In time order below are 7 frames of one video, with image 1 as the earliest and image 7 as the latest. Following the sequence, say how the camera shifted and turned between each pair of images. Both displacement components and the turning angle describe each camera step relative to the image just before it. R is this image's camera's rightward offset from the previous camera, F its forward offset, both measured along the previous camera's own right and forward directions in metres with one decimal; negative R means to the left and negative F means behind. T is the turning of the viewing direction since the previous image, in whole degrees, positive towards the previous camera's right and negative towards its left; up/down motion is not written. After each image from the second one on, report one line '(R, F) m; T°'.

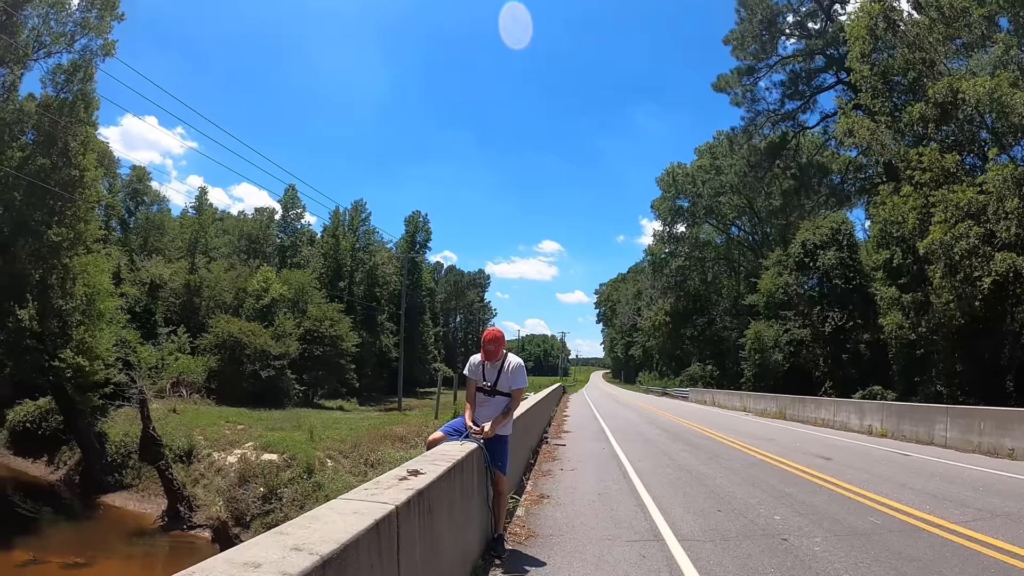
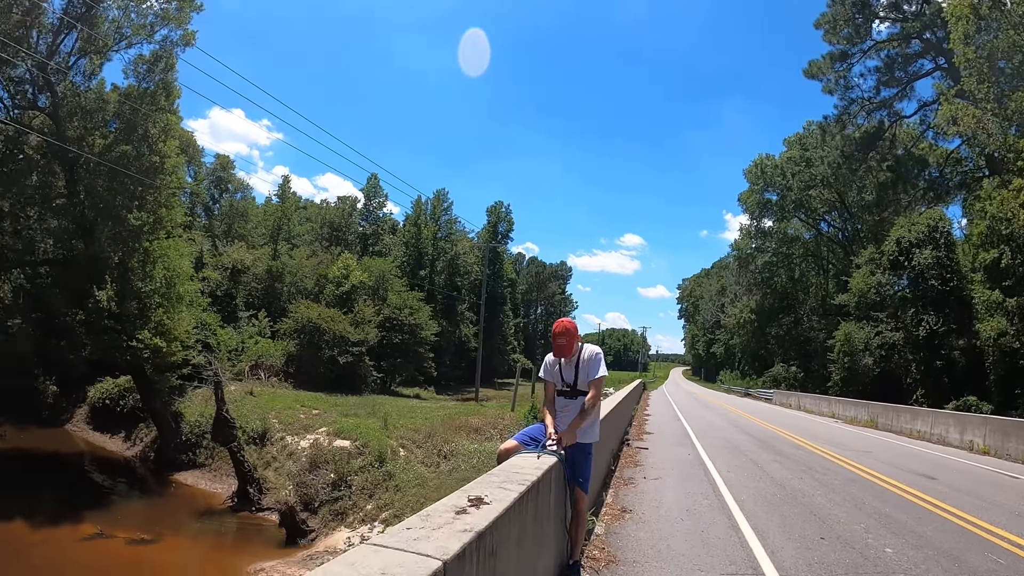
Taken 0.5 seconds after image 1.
(0.0, +0.8) m; -7°
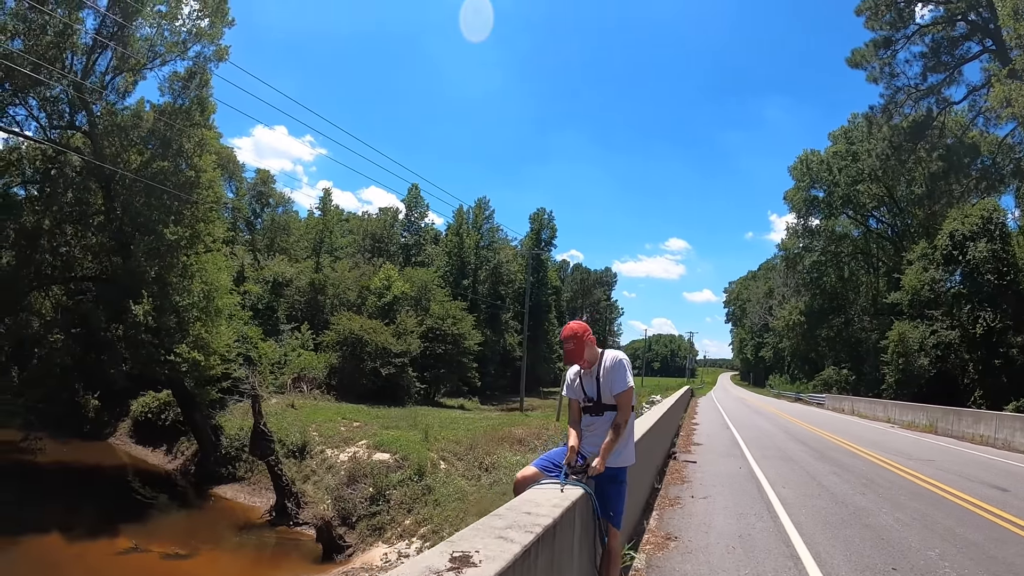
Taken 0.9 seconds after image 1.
(+0.1, +0.4) m; -4°
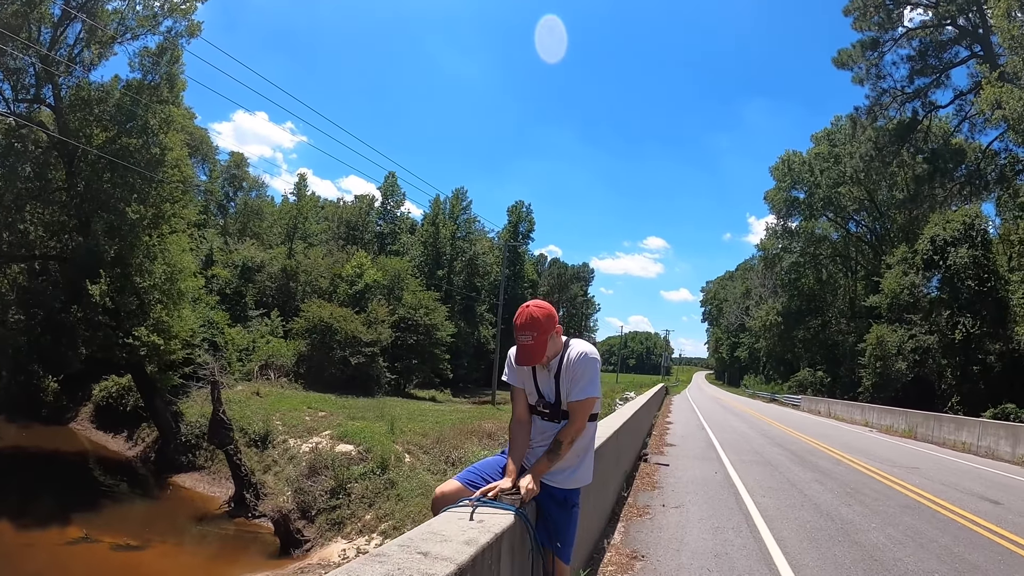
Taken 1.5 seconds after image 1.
(+0.1, +0.5) m; +2°
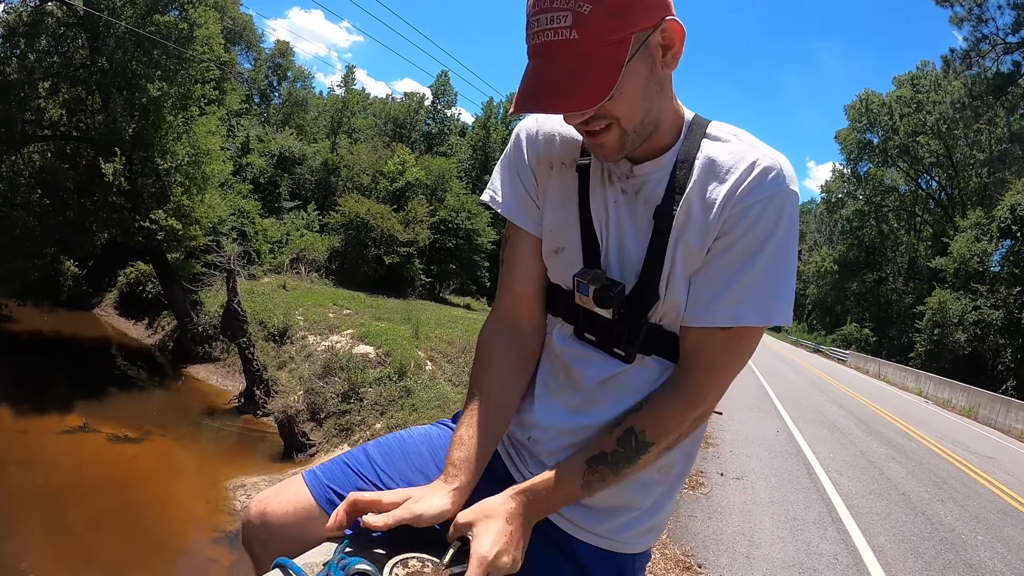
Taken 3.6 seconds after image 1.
(+0.1, +1.3) m; -3°
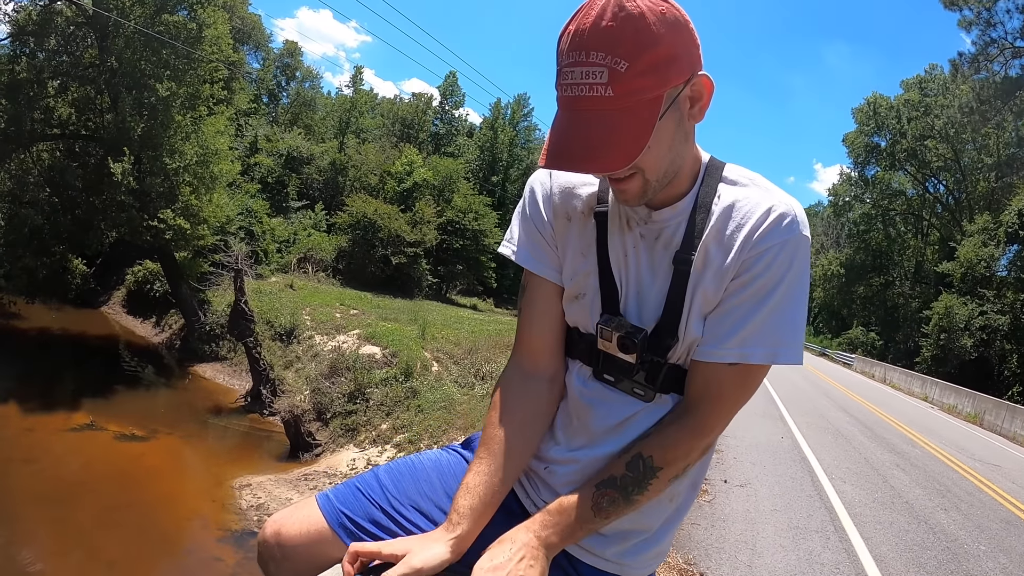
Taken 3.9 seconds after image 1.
(0.0, 0.0) m; 0°
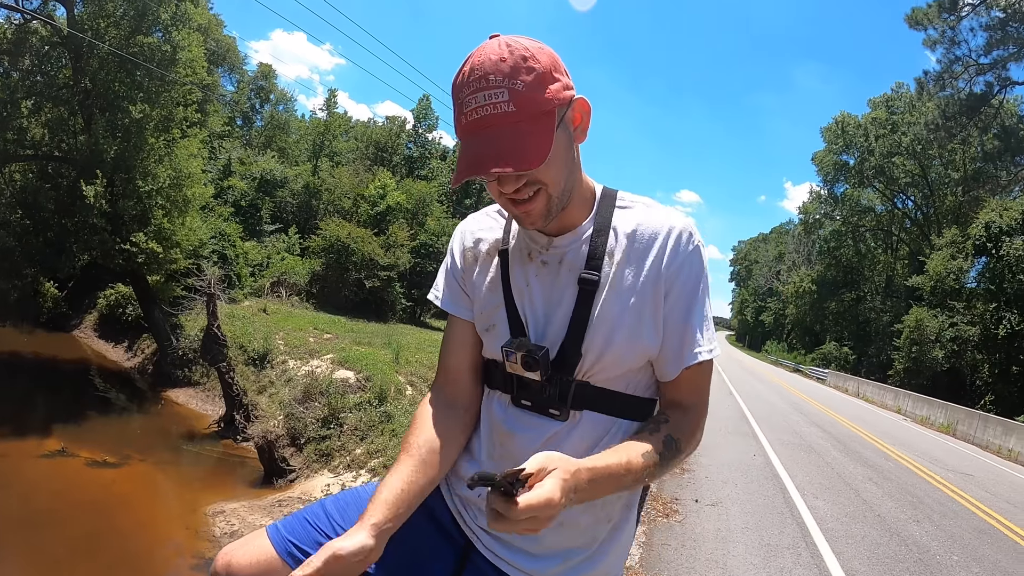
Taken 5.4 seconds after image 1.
(+0.1, -0.1) m; +2°
